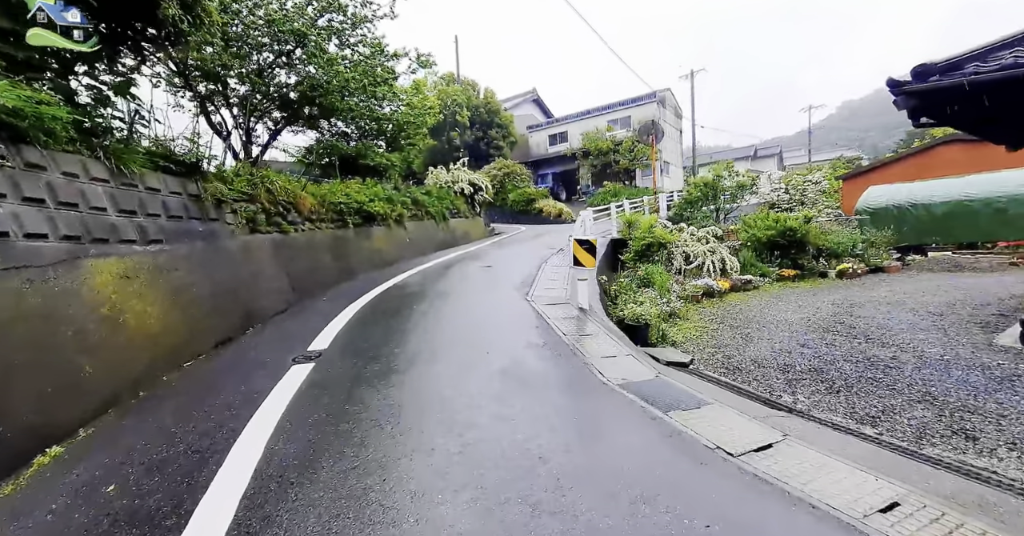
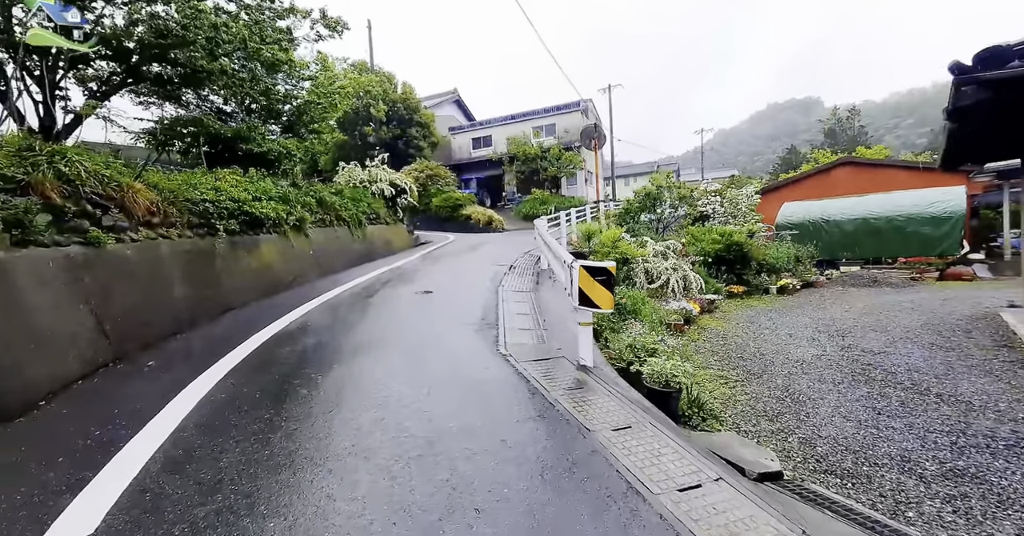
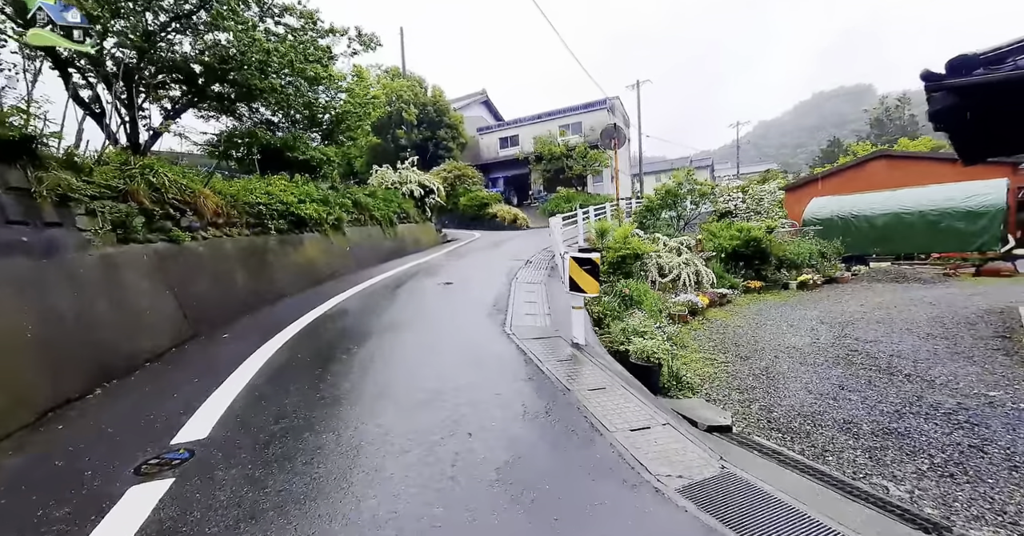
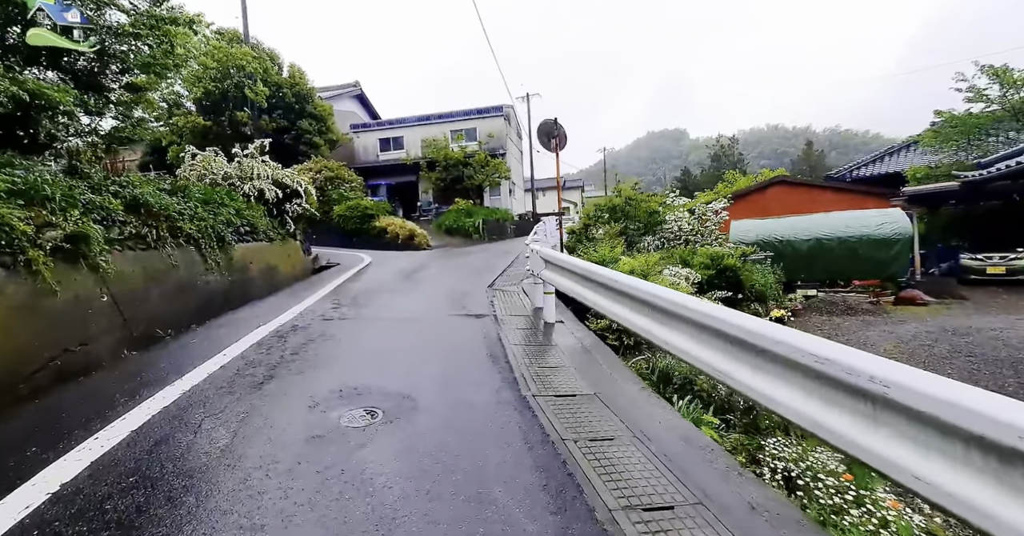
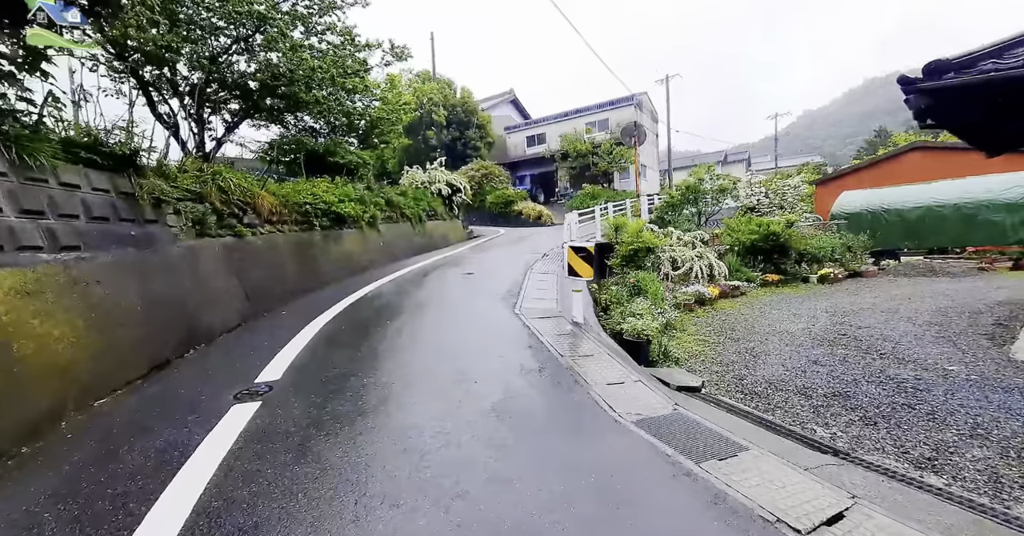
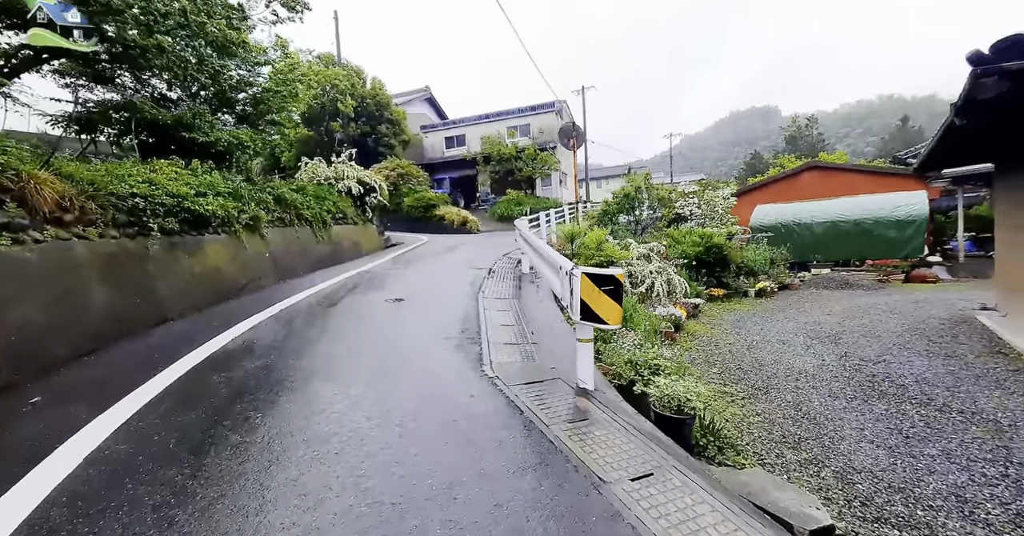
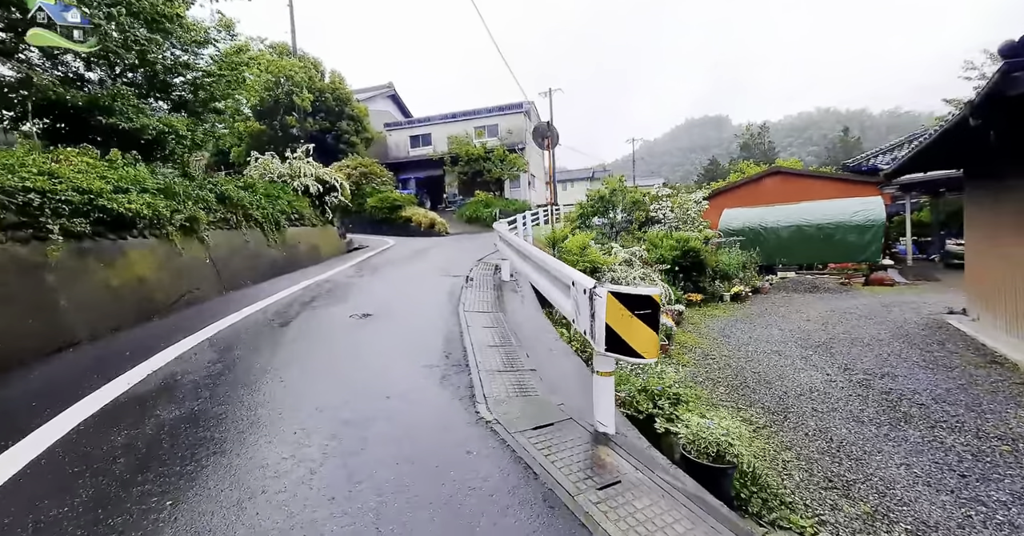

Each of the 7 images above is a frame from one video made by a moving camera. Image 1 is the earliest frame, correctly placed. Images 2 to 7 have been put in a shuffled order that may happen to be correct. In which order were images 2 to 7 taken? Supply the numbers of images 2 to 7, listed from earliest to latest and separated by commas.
5, 3, 2, 6, 7, 4
